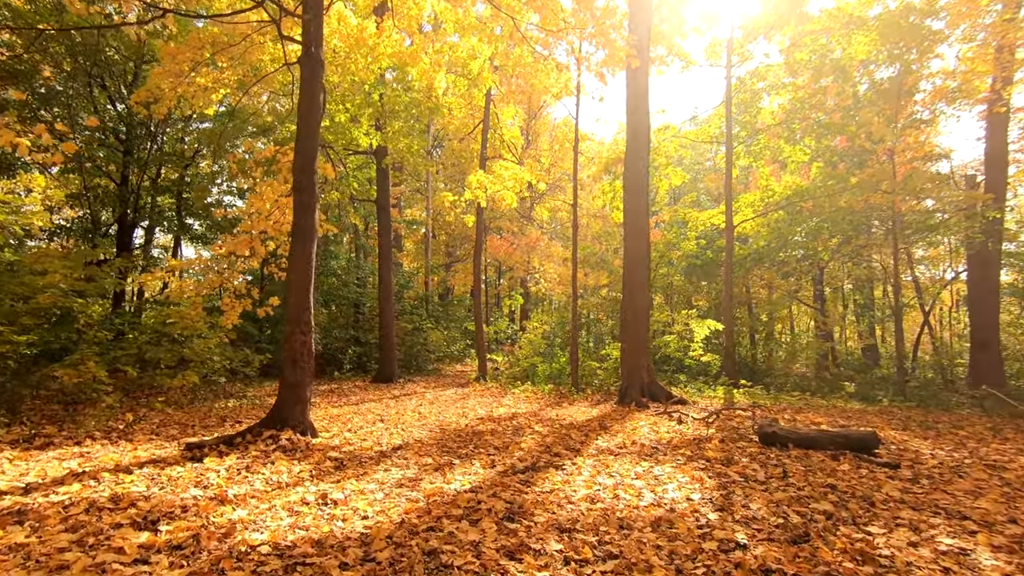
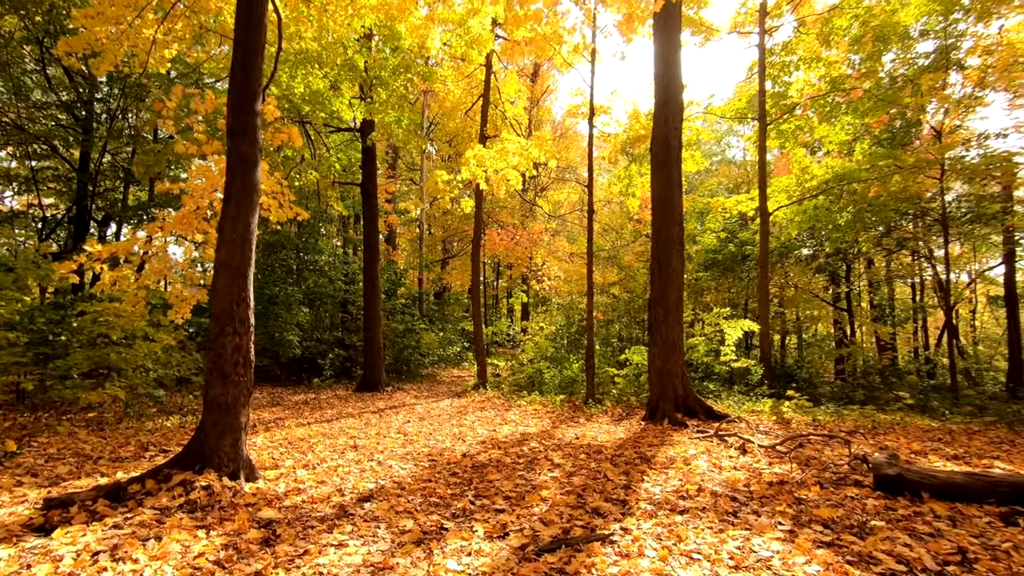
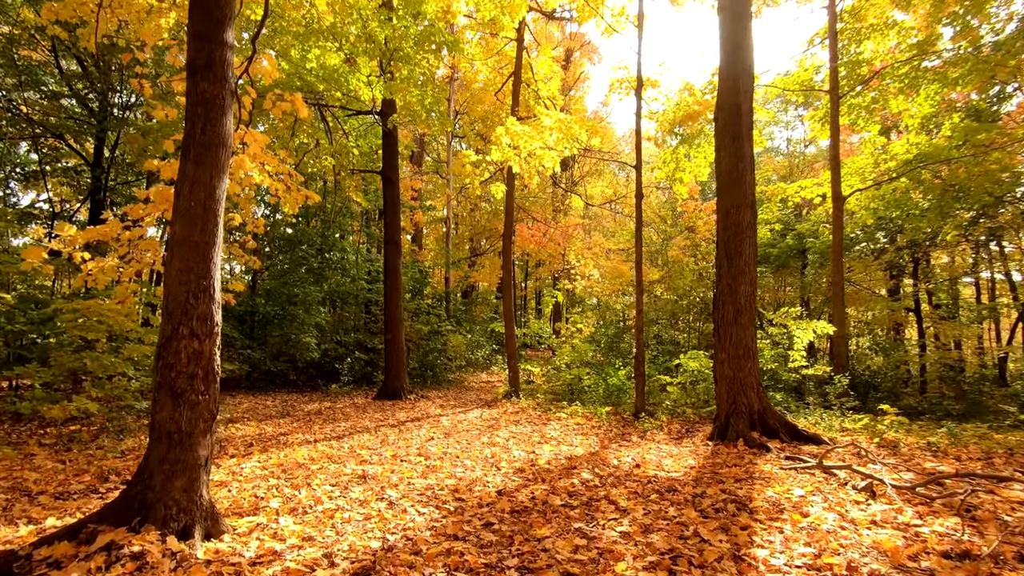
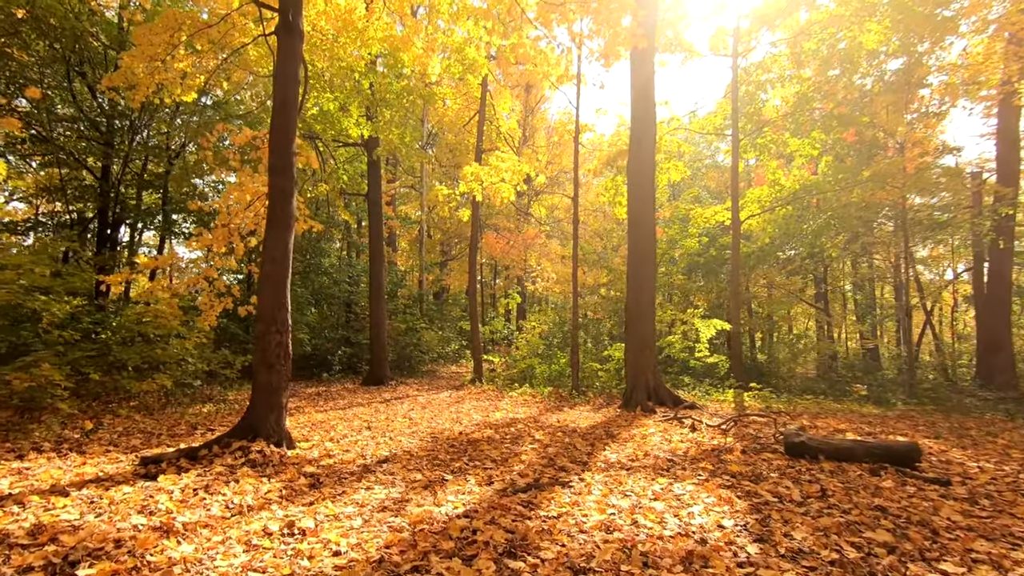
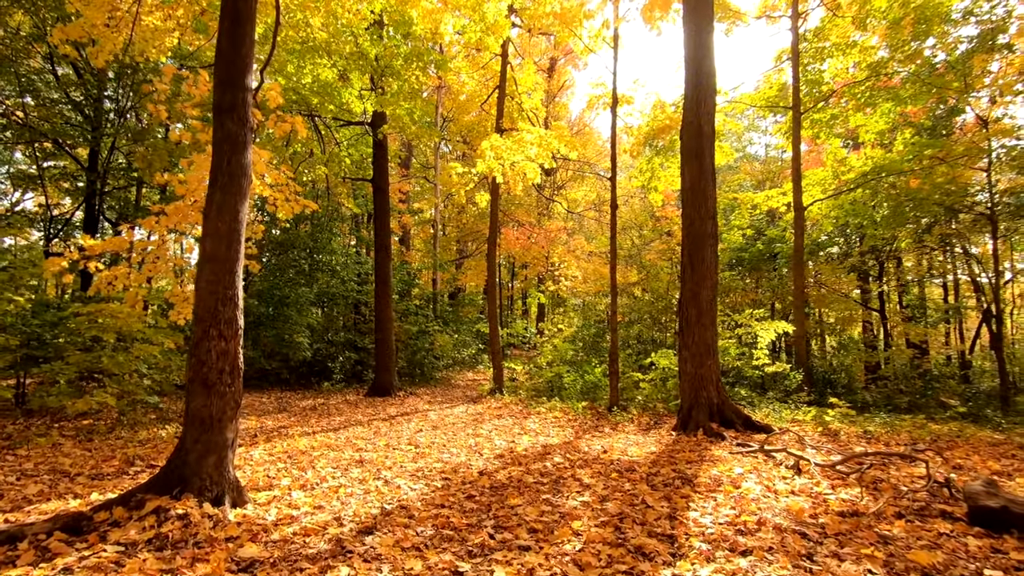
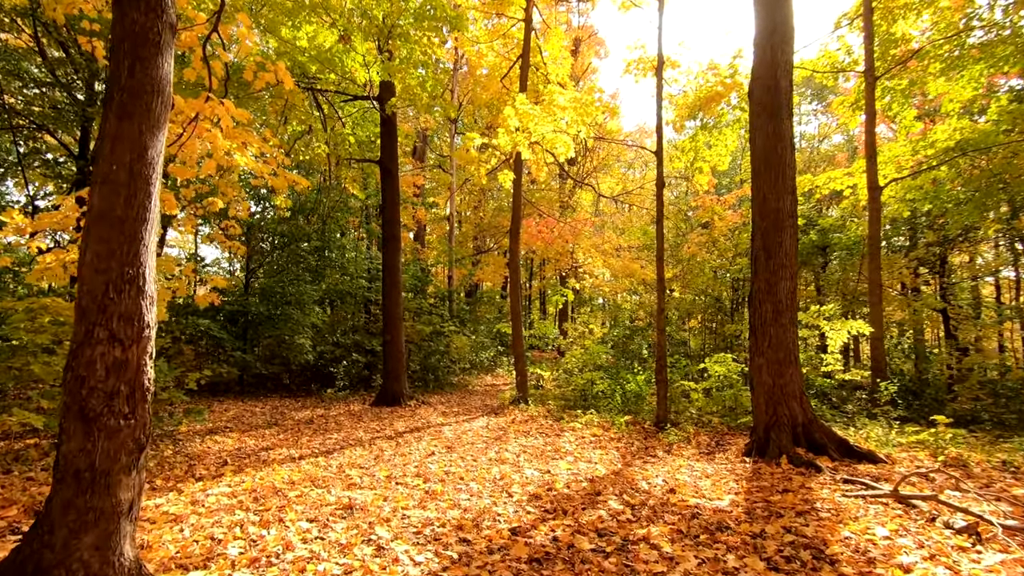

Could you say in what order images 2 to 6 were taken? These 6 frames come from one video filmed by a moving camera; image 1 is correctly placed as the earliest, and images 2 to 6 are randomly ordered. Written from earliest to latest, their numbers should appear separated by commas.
4, 2, 5, 3, 6
